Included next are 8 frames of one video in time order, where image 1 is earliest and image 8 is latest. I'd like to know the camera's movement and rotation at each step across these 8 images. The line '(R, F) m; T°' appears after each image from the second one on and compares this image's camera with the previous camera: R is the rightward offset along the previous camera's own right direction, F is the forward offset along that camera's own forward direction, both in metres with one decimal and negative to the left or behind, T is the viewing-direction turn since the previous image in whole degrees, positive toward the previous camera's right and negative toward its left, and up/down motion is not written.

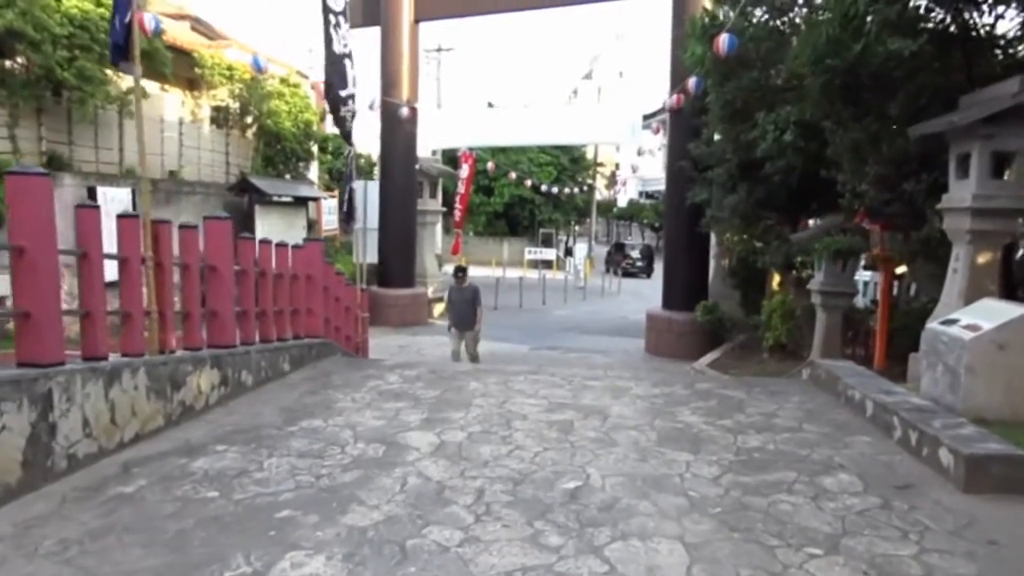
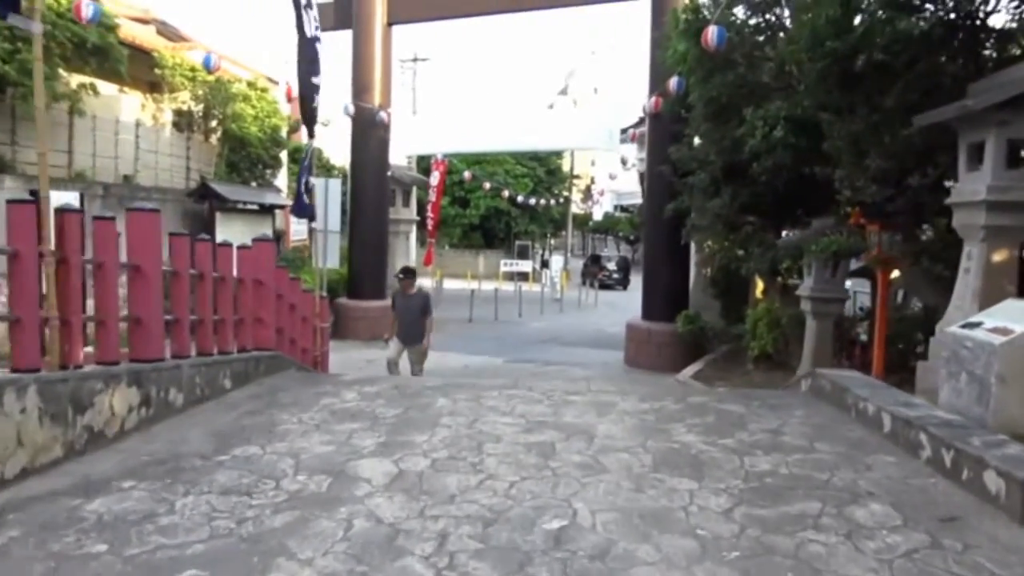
(0.0, +0.6) m; +2°
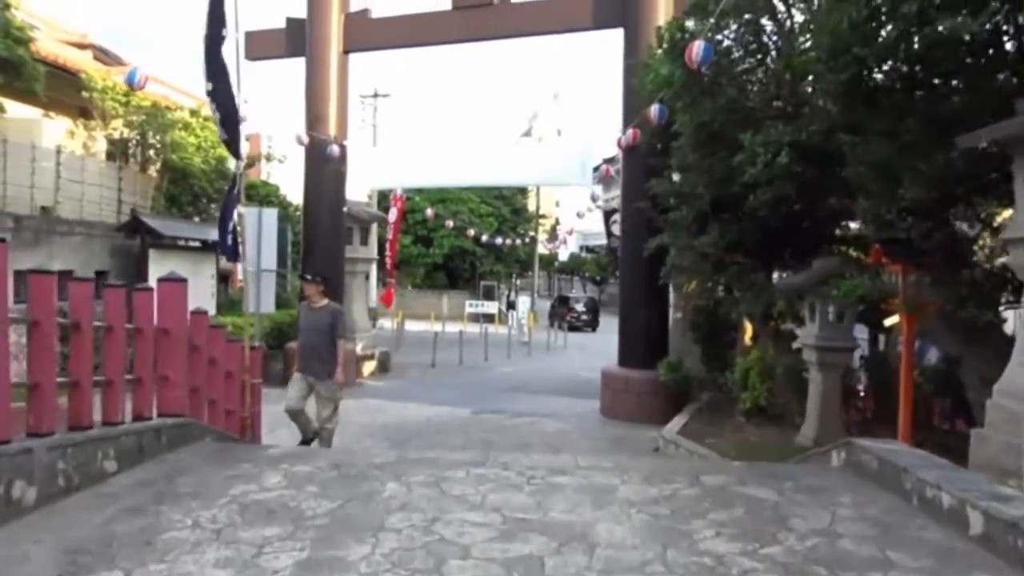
(0.0, +1.0) m; +3°
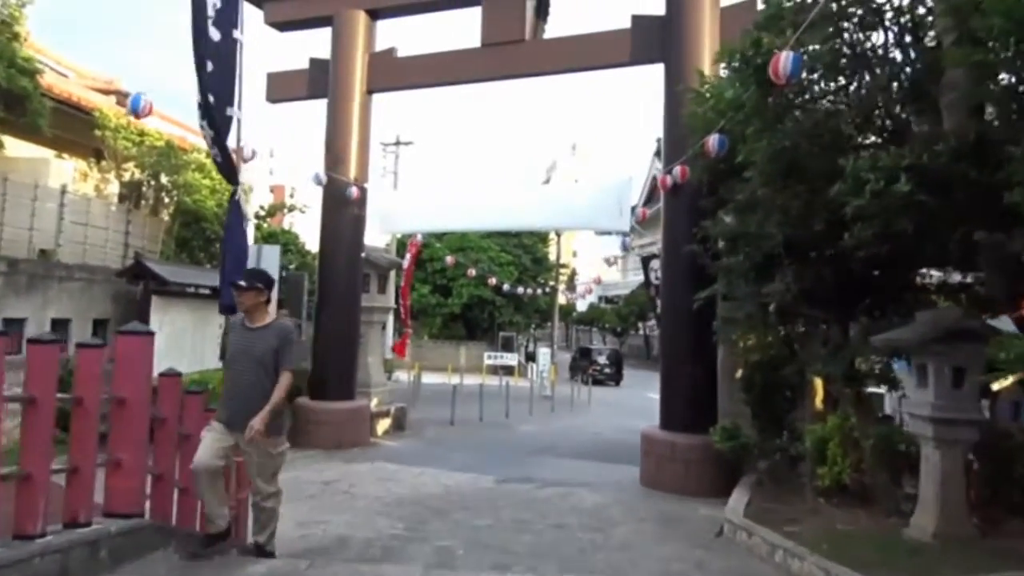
(-0.3, +1.2) m; -1°
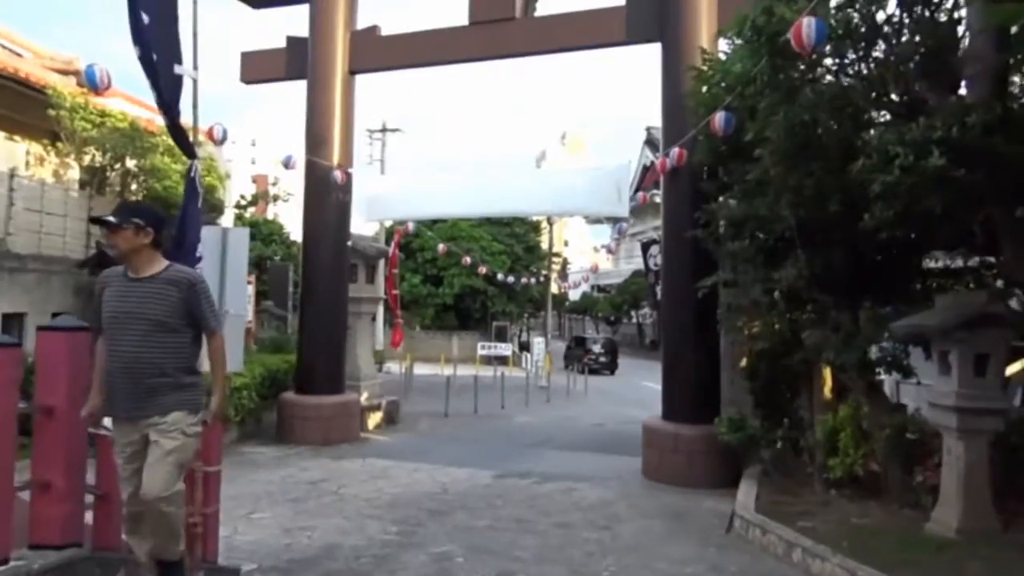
(0.0, +0.5) m; +1°
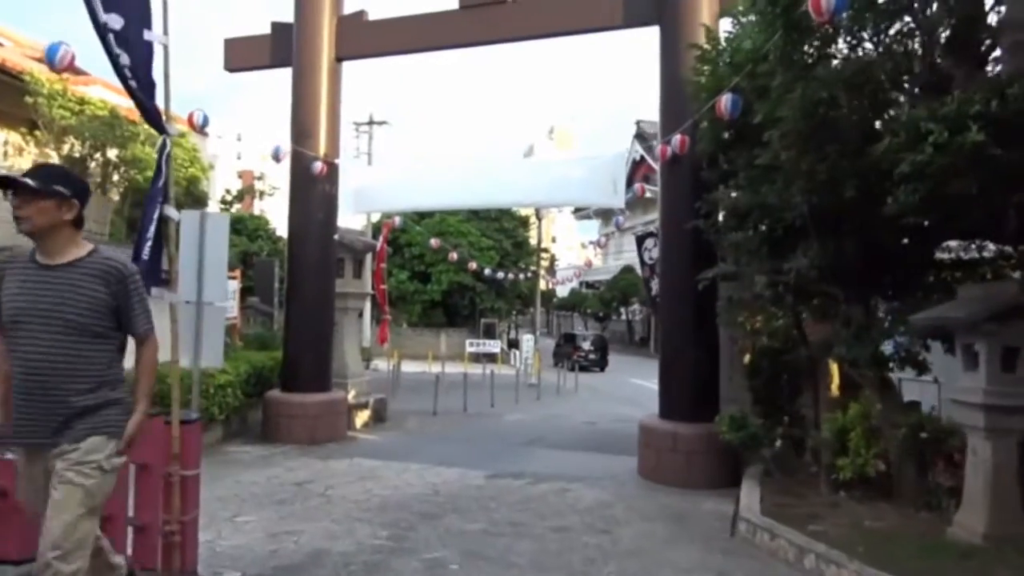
(-0.1, +0.4) m; +1°
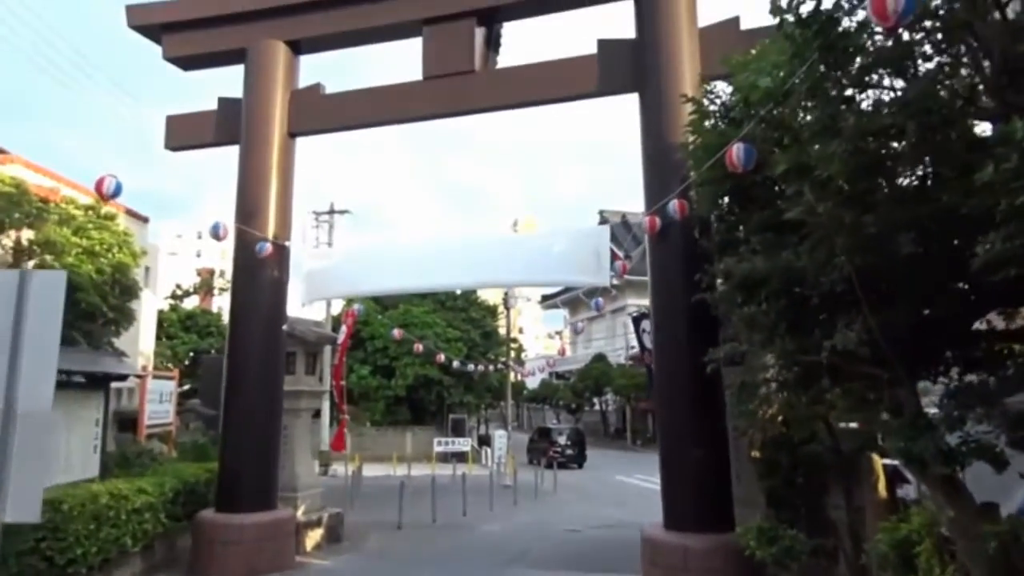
(-0.1, +1.5) m; +3°
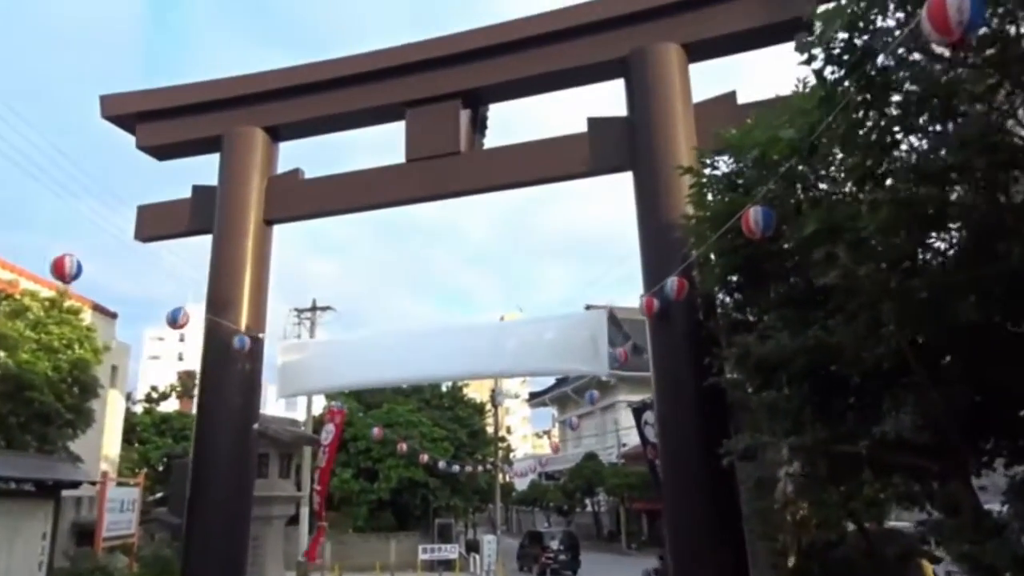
(-0.1, +0.7) m; +1°
